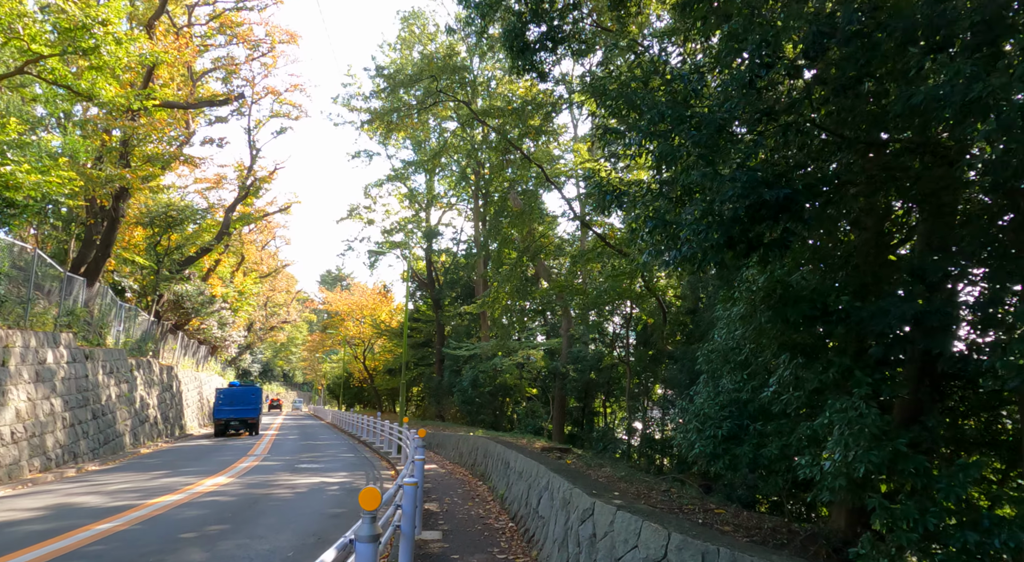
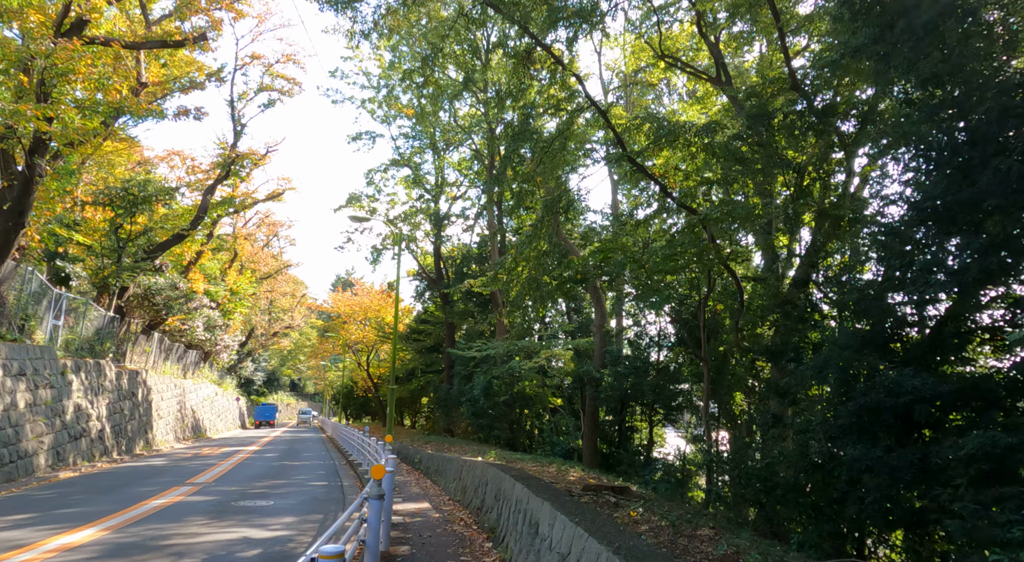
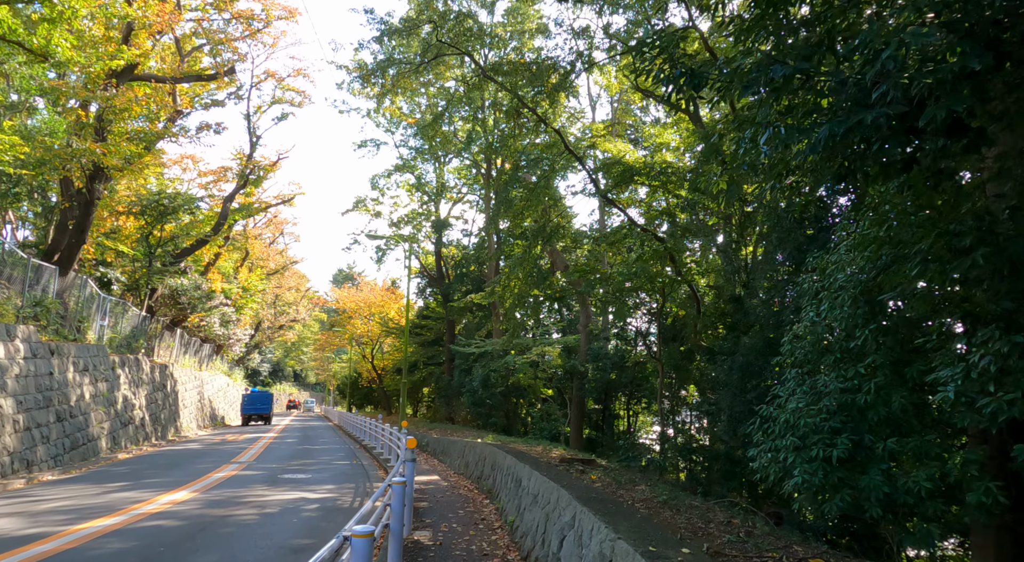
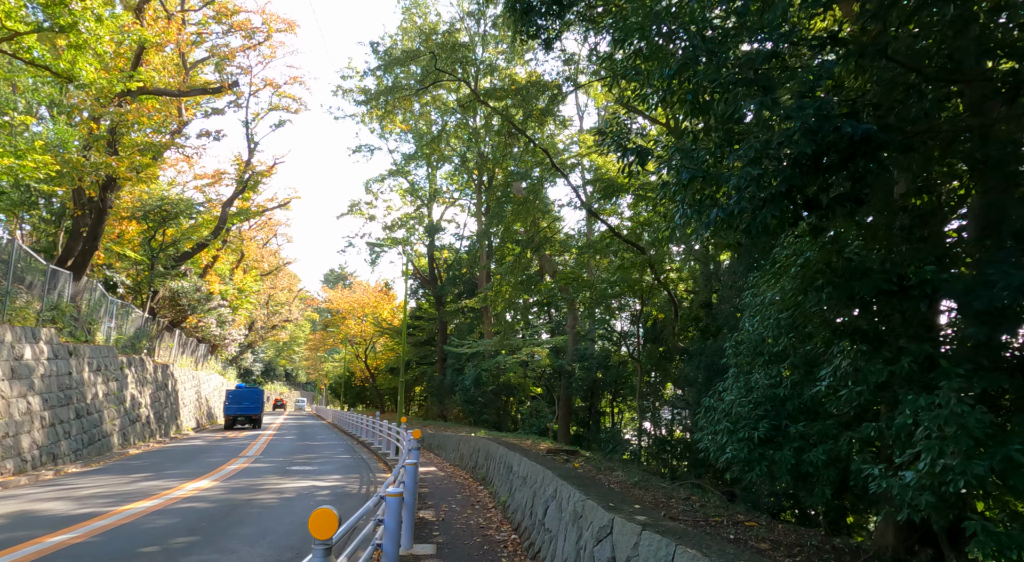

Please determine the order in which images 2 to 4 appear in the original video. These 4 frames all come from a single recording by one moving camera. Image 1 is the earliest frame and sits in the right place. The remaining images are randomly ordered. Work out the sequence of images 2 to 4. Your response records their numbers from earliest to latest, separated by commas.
4, 3, 2
